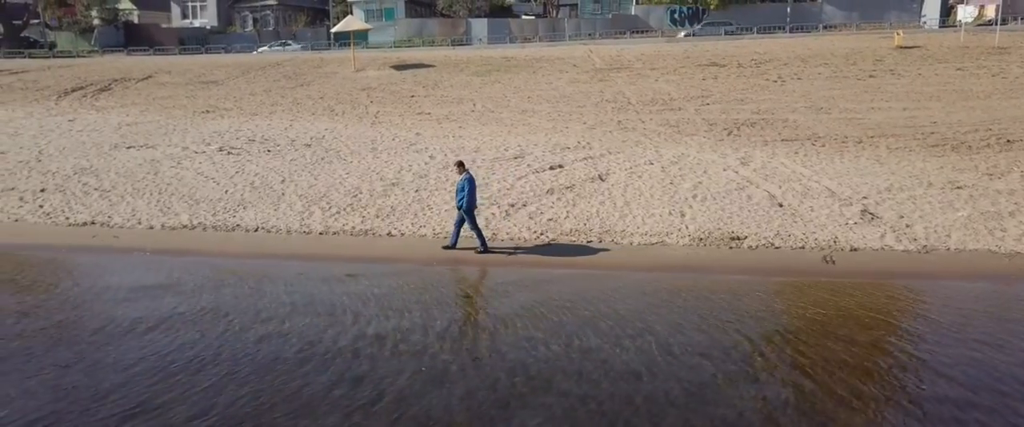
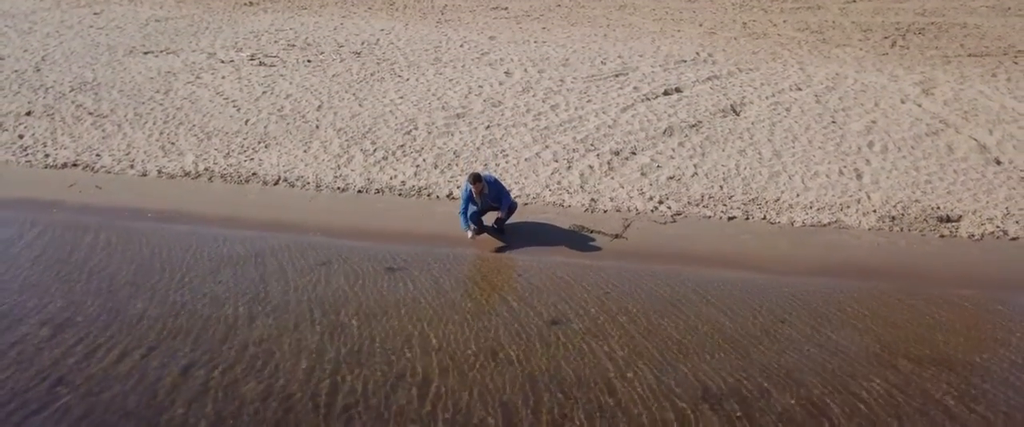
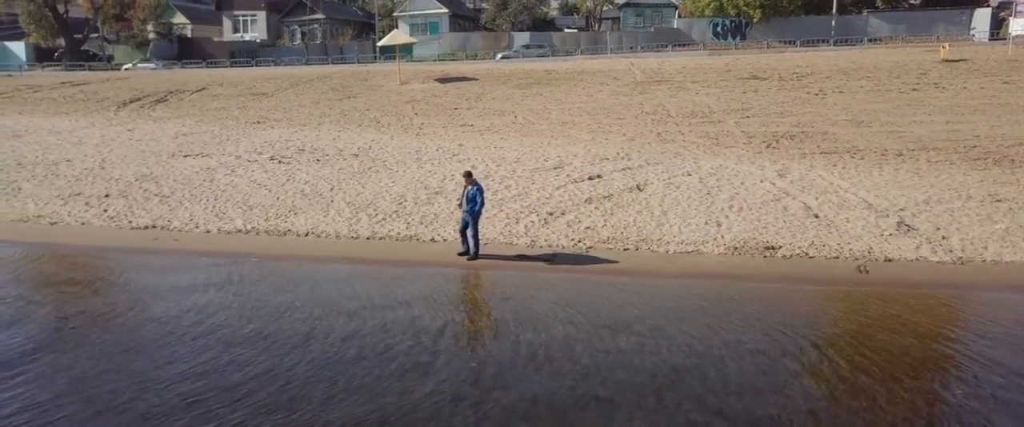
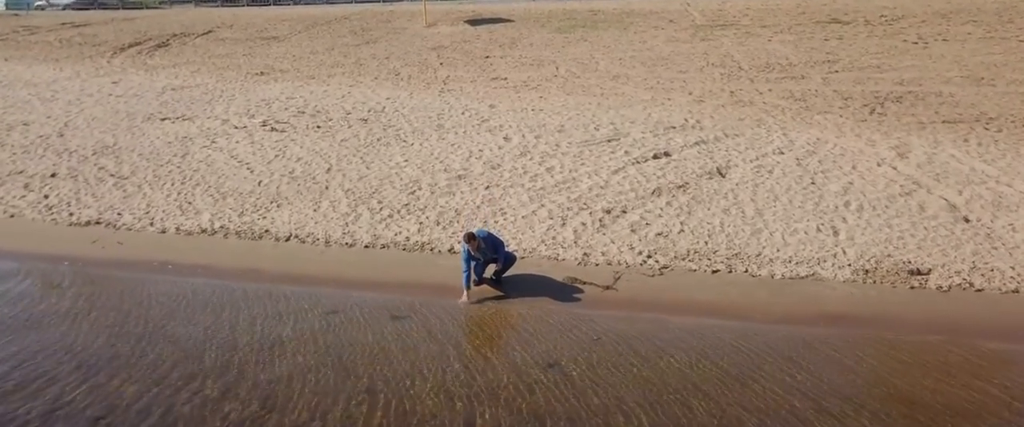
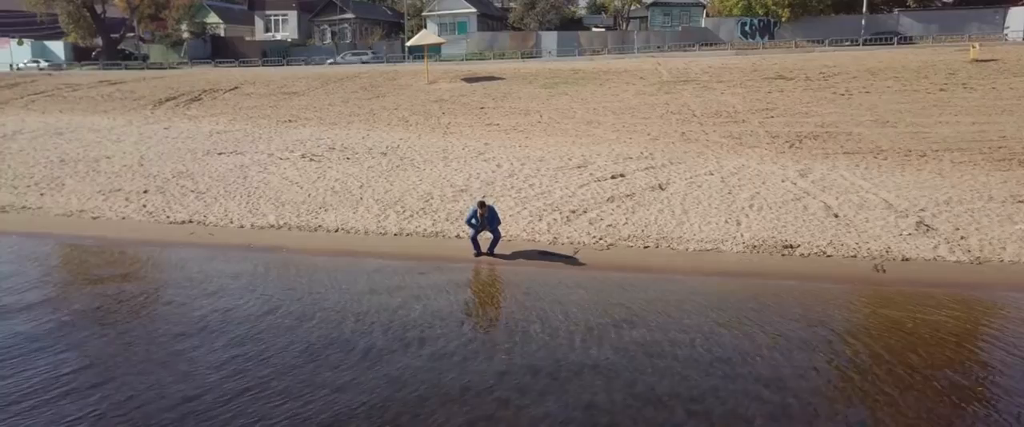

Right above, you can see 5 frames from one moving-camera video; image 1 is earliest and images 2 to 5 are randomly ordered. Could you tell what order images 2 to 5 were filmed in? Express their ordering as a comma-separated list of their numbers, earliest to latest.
3, 5, 4, 2
